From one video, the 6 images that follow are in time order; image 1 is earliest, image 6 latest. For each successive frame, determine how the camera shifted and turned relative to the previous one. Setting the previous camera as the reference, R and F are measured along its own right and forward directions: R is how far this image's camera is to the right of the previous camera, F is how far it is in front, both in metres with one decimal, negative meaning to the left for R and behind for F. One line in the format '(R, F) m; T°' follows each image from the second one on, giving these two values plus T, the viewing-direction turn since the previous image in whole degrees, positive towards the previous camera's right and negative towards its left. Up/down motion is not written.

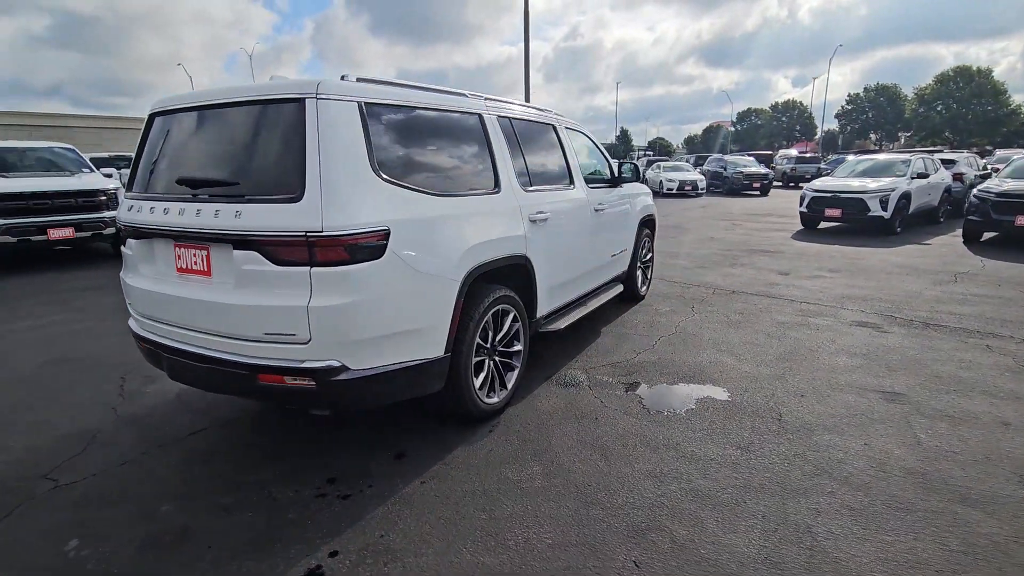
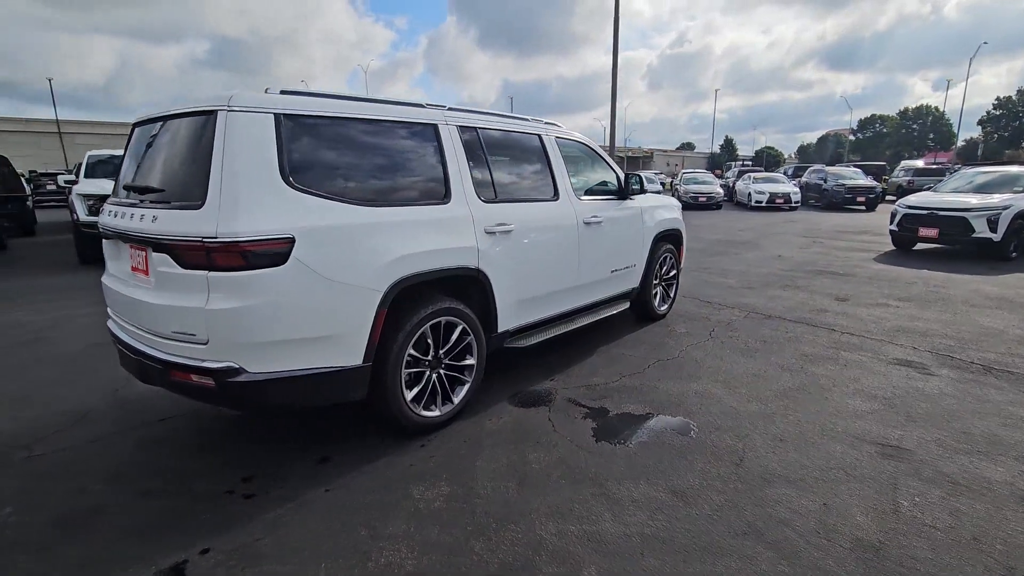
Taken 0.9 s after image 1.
(+1.0, +0.2) m; -10°
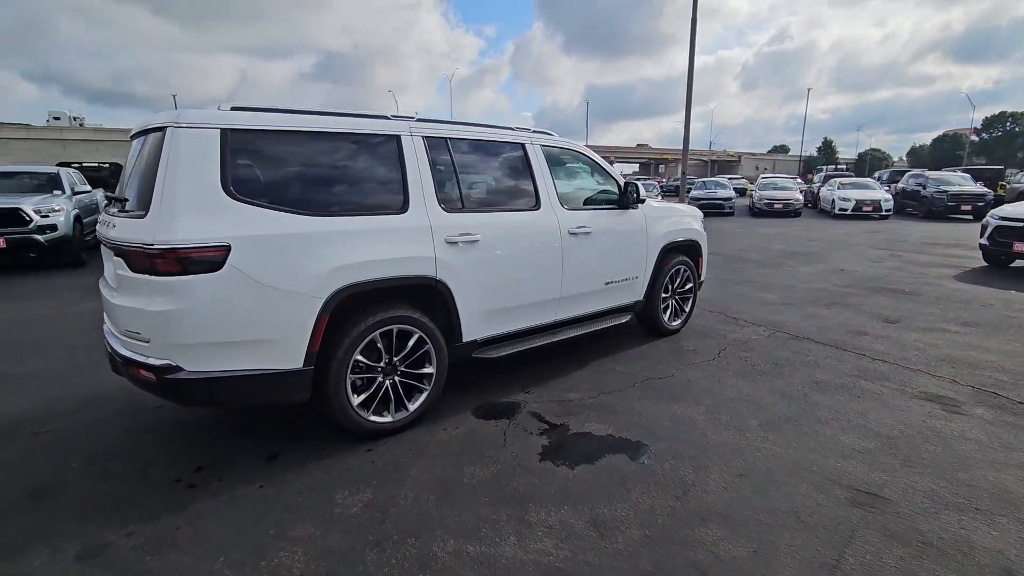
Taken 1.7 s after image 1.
(+0.8, +0.1) m; -9°
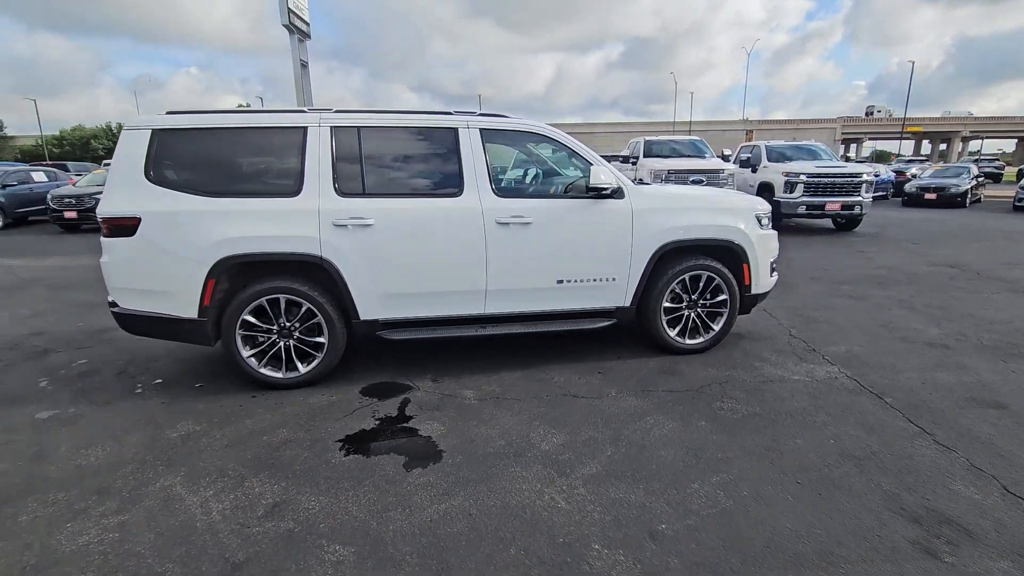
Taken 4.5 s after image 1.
(+2.7, +0.9) m; -30°
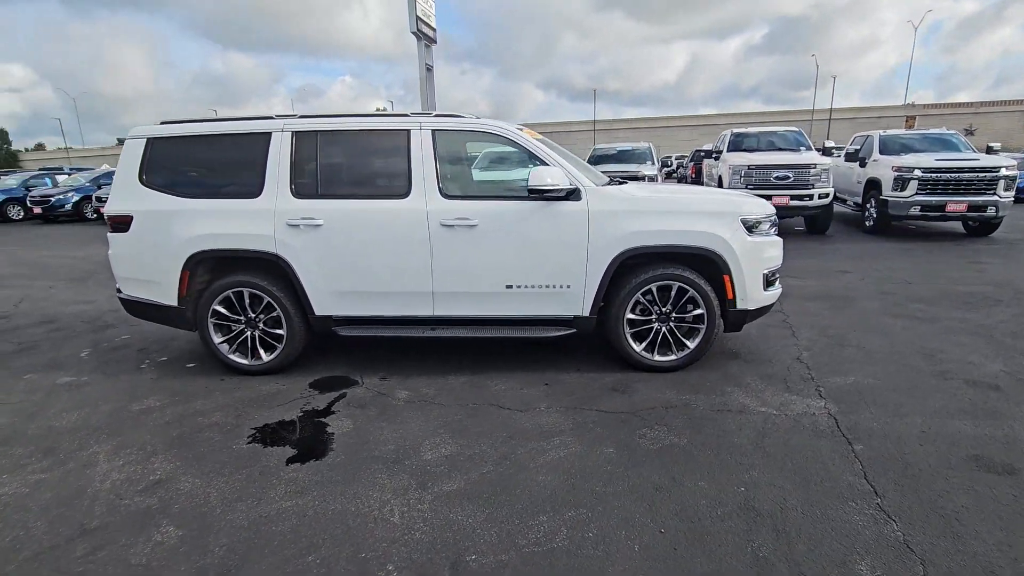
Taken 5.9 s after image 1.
(+1.4, +0.3) m; -13°
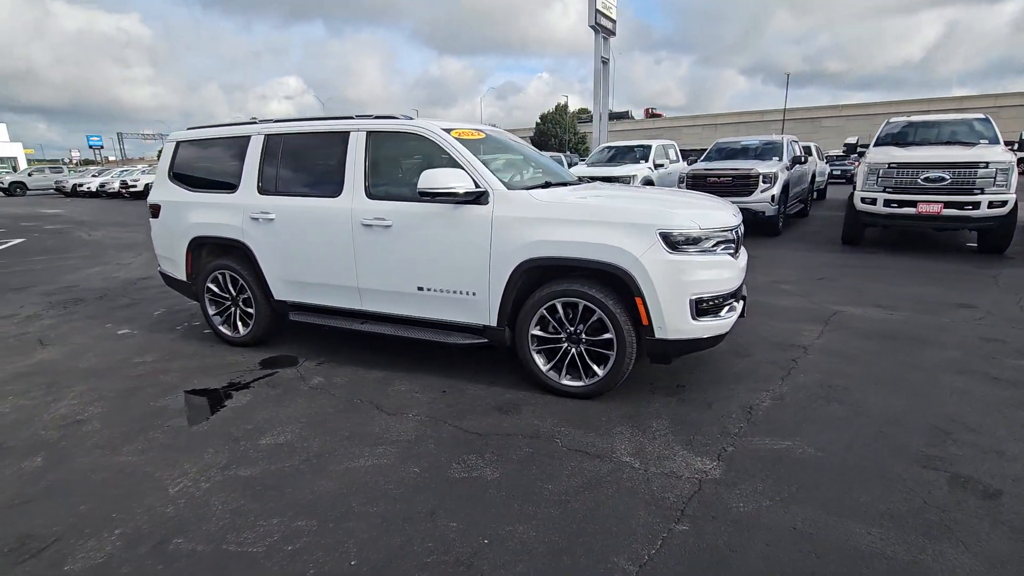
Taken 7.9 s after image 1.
(+2.0, +0.5) m; -19°
